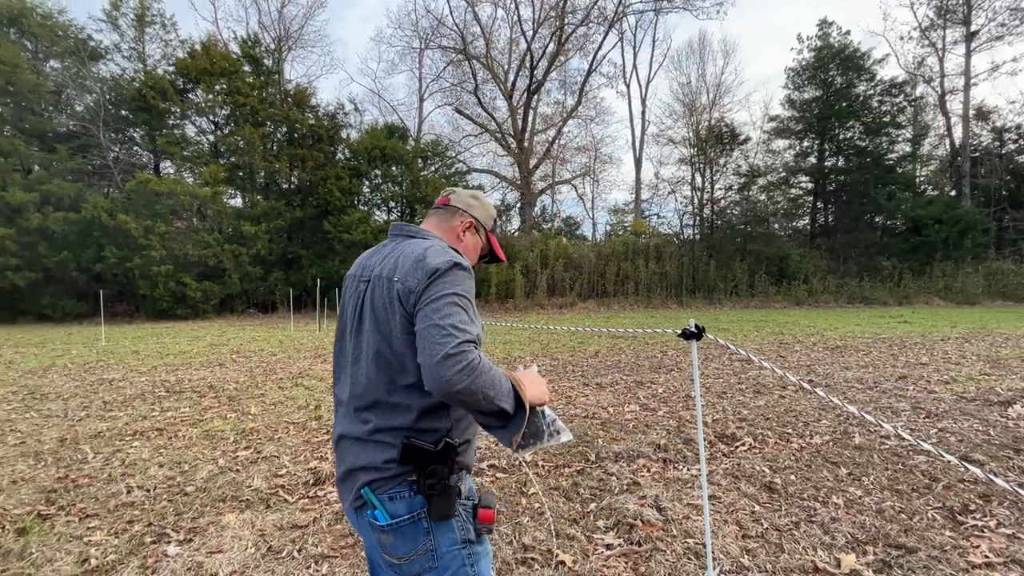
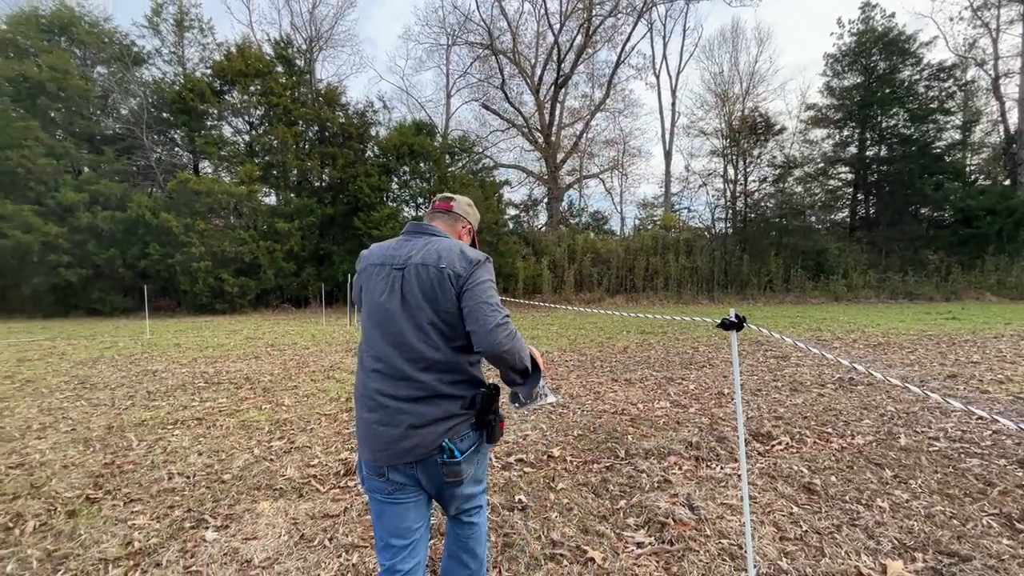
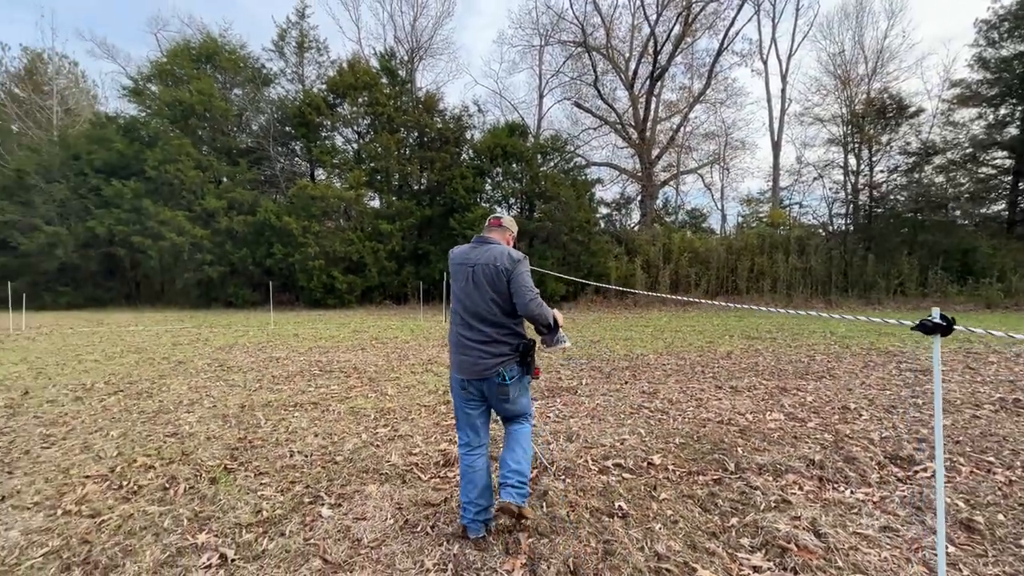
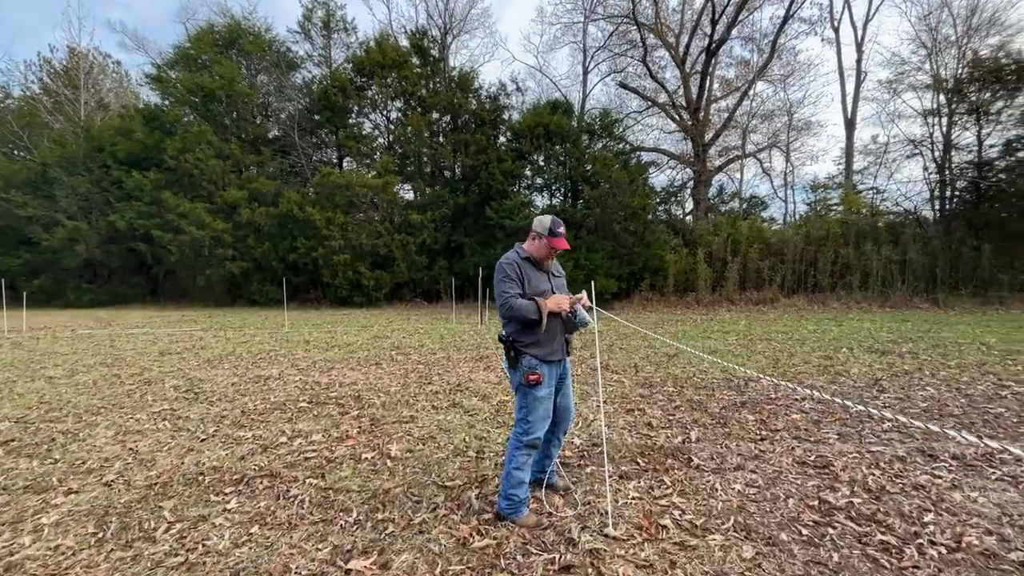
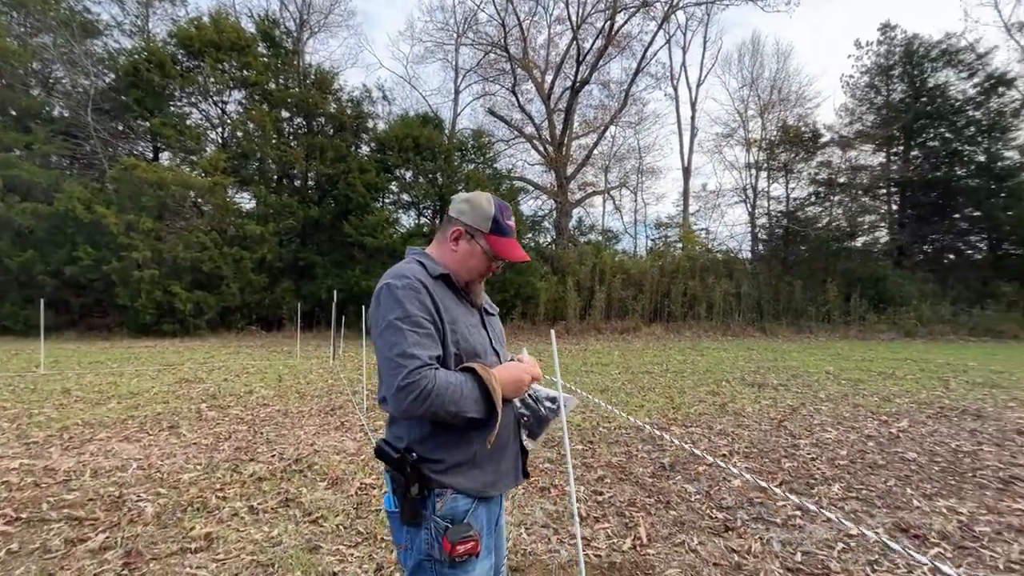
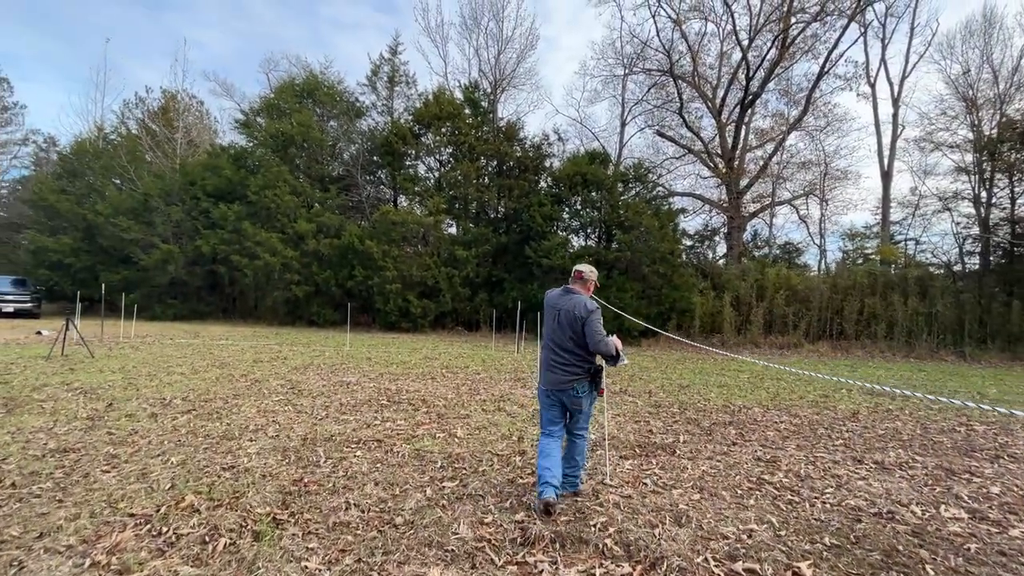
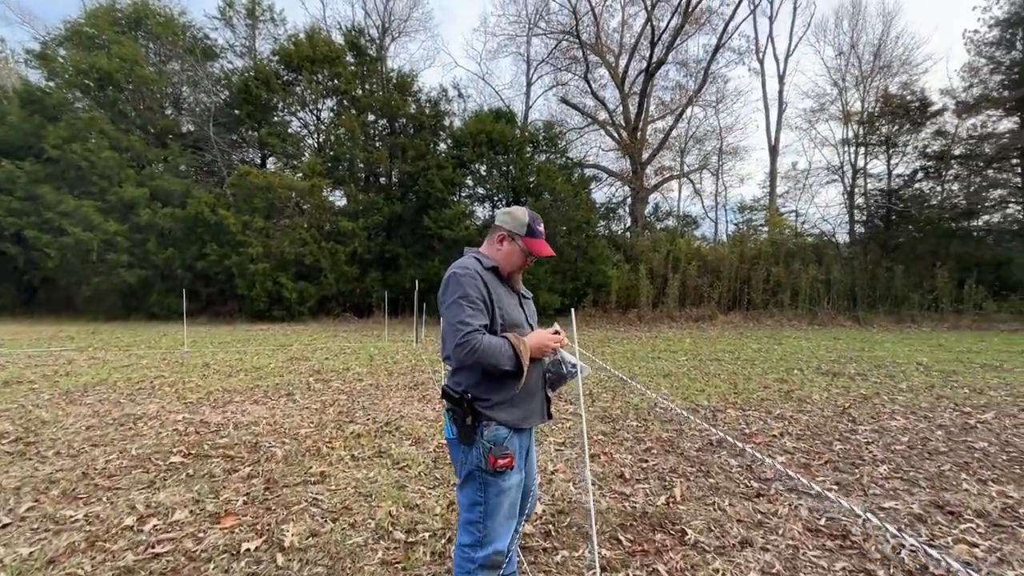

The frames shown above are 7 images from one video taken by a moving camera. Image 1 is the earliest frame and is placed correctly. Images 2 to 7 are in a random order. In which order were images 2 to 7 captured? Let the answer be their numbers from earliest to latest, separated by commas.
2, 3, 6, 4, 7, 5
